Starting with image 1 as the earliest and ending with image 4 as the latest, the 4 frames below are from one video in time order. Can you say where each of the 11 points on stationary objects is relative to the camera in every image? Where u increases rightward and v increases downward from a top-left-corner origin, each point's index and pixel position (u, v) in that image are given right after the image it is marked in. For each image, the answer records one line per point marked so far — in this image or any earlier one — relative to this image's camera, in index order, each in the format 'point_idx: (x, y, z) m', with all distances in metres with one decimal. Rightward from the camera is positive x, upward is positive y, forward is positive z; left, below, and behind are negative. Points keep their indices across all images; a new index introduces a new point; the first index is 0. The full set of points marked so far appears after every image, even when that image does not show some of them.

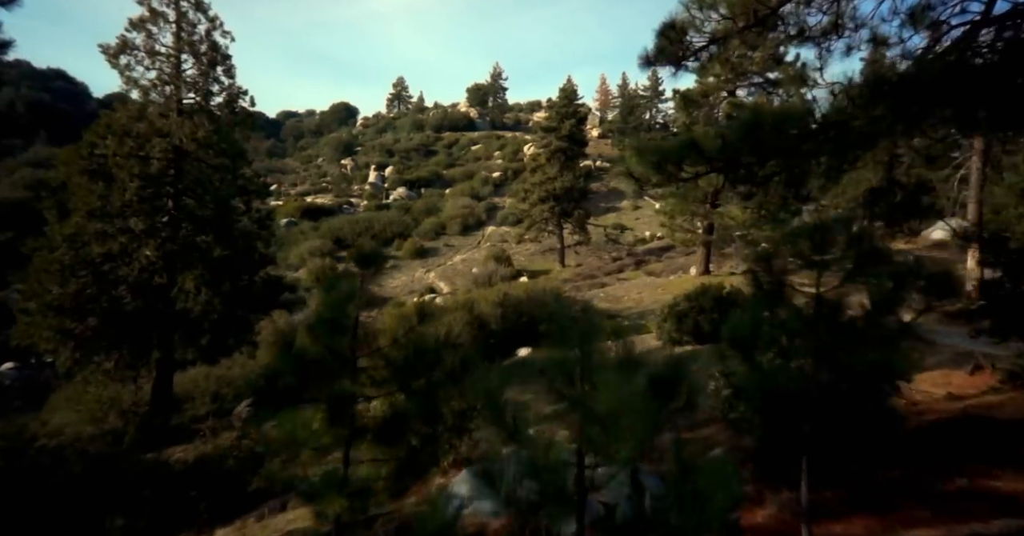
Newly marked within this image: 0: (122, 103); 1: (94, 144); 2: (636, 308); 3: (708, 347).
0: (-7.6, +3.2, +13.4) m
1: (-7.9, +2.4, +13.0) m
2: (+3.6, -1.1, +19.9) m
3: (+3.1, -1.3, +11.0) m
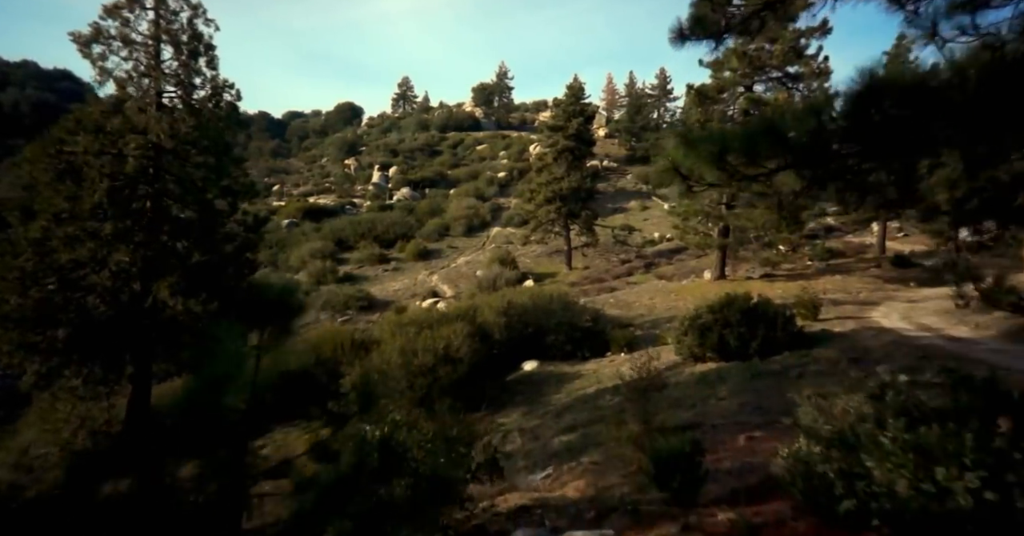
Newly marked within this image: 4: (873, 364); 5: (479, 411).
0: (-7.5, +3.1, +12.3) m
1: (-7.8, +2.2, +12.0) m
2: (+3.7, -1.3, +18.8) m
3: (+3.2, -1.4, +9.9) m
4: (+4.3, -1.2, +8.3) m
5: (-0.5, -2.3, +11.2) m
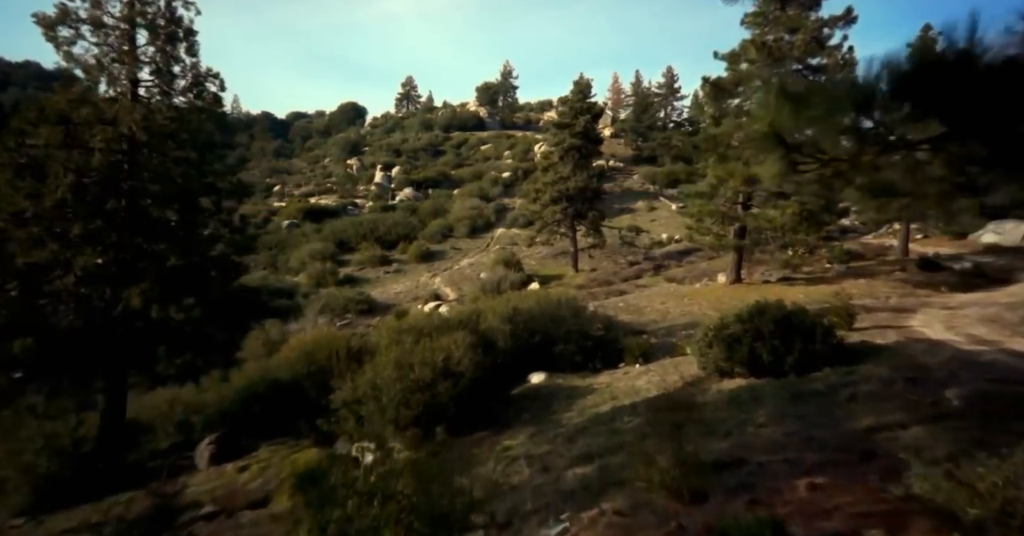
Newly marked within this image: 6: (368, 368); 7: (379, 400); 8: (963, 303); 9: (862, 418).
0: (-7.4, +3.0, +11.3) m
1: (-7.7, +2.2, +11.0) m
2: (+3.9, -1.4, +17.7) m
3: (+3.3, -1.5, +8.8) m
4: (+4.4, -1.2, +7.2) m
5: (-0.4, -2.4, +10.1) m
6: (-2.3, -1.6, +11.1) m
7: (-2.0, -2.0, +10.3) m
8: (+9.6, -0.7, +14.6) m
9: (+3.3, -1.4, +6.5) m
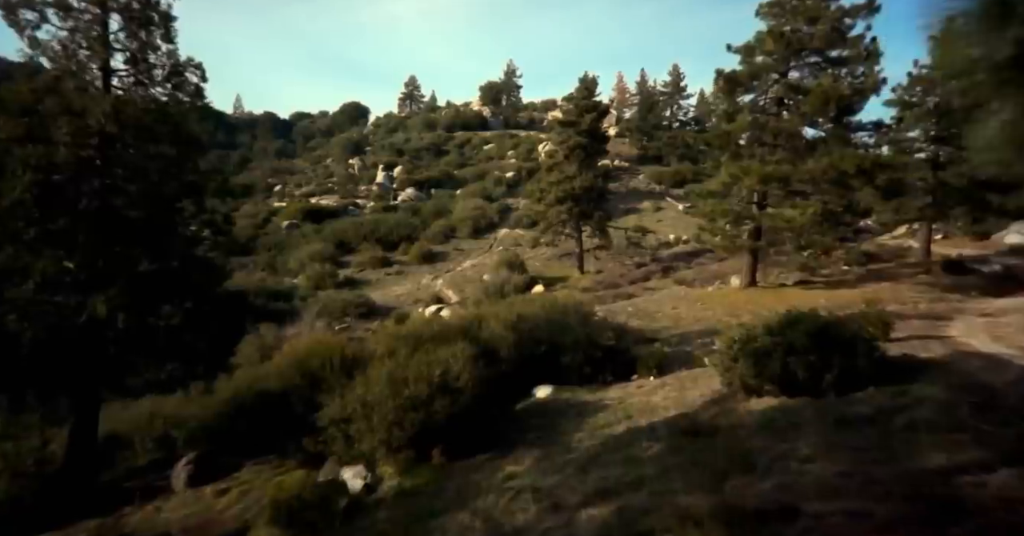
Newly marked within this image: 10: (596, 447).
0: (-7.3, +2.9, +10.4) m
1: (-7.7, +2.1, +10.1) m
2: (+4.0, -1.4, +16.7) m
3: (+3.3, -1.5, +7.8) m
4: (+4.5, -1.3, +6.2) m
5: (-0.4, -2.5, +9.2) m
6: (-2.3, -1.7, +10.2) m
7: (-1.9, -2.1, +9.4) m
8: (+9.7, -0.8, +13.6) m
9: (+3.3, -1.5, +5.5) m
10: (+1.0, -2.1, +8.2) m
